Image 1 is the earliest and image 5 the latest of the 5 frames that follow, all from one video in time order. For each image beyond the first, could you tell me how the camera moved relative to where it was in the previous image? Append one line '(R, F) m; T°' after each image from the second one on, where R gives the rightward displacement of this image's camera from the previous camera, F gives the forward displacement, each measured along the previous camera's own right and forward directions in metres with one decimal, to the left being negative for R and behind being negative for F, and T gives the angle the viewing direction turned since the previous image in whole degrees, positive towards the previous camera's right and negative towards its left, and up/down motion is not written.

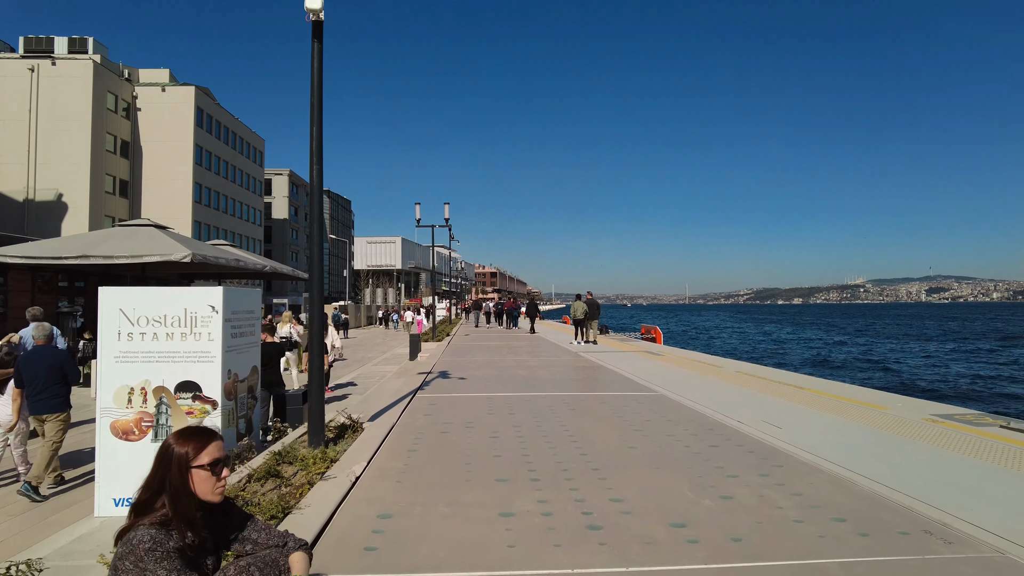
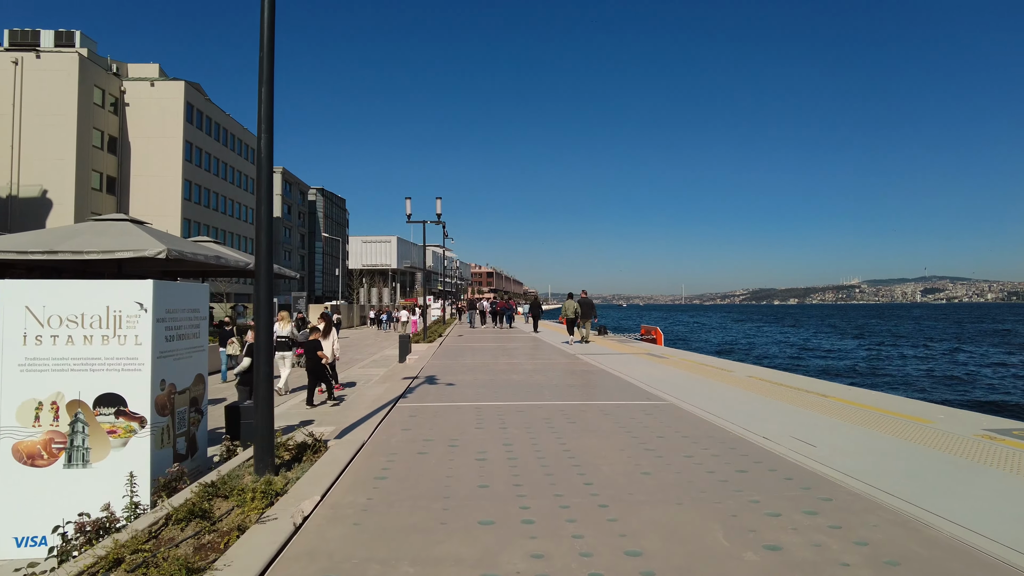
(+0.1, +1.0) m; 0°
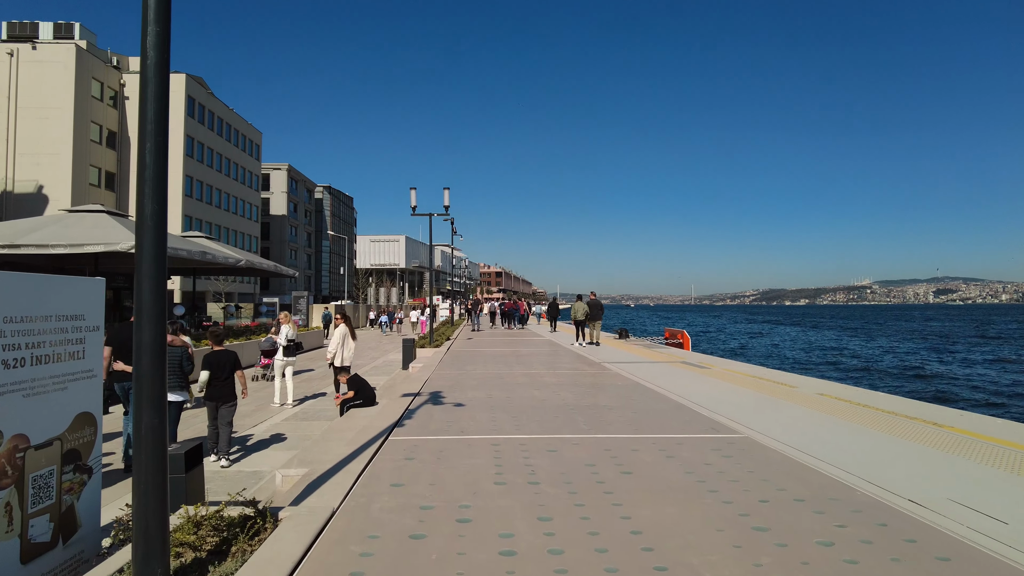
(-0.2, +2.1) m; -1°
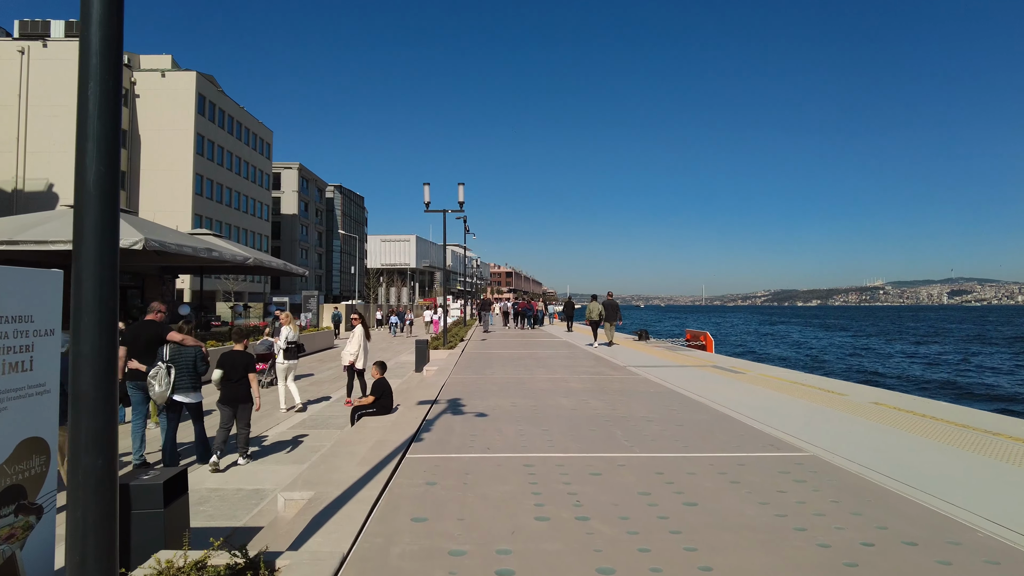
(-0.2, +0.8) m; -1°
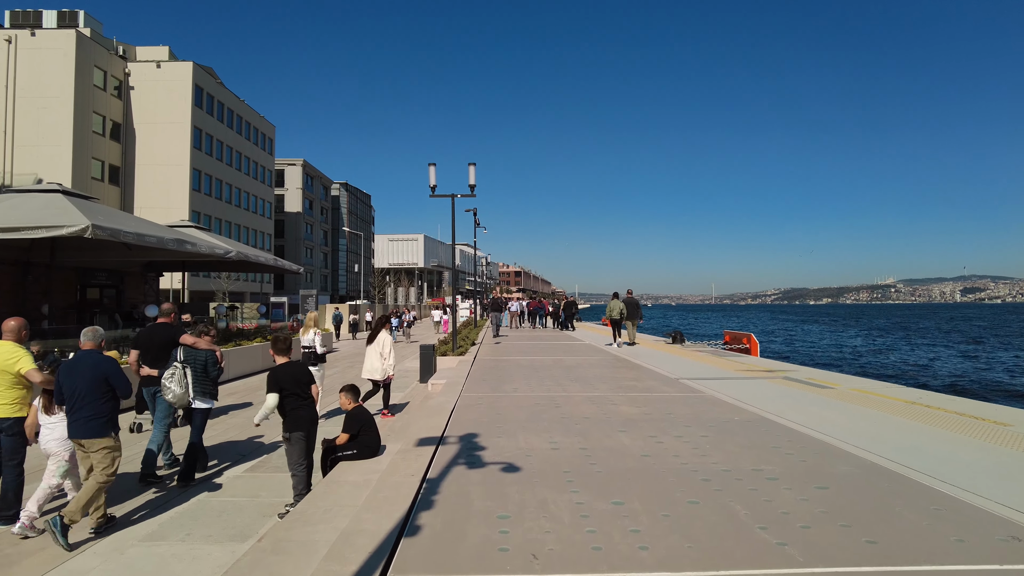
(-0.3, +2.7) m; -1°
